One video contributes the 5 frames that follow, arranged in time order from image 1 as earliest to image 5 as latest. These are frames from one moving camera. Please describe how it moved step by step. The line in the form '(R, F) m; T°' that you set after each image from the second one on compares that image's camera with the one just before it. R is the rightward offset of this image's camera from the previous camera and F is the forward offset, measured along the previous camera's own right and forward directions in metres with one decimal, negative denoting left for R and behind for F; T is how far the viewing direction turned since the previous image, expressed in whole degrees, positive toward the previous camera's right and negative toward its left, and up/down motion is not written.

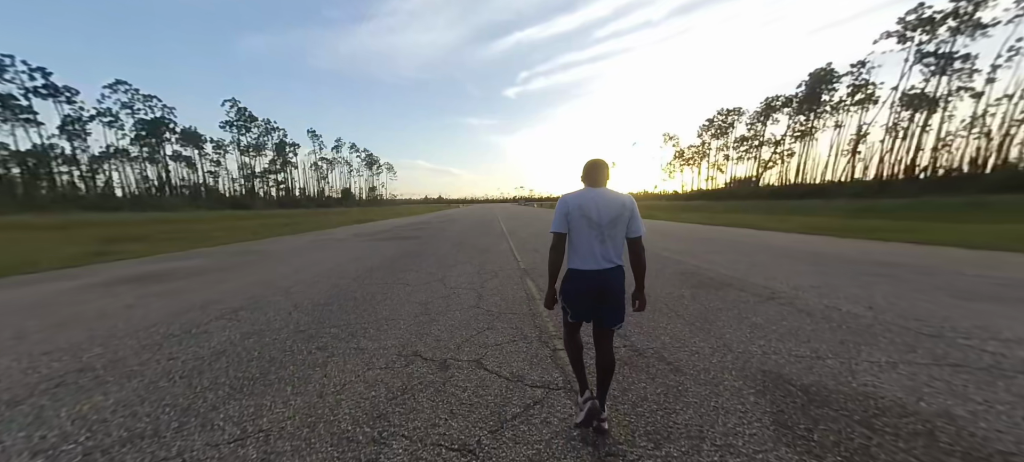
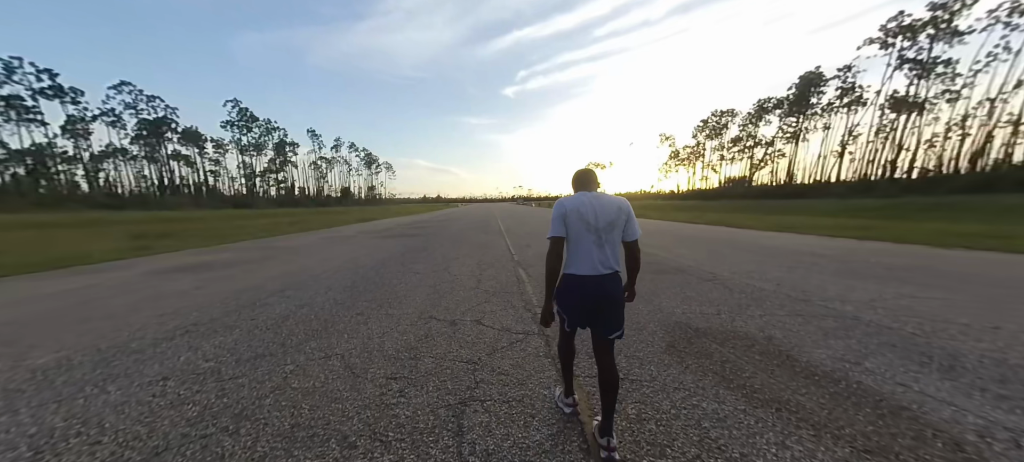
(+0.1, -1.5) m; 0°
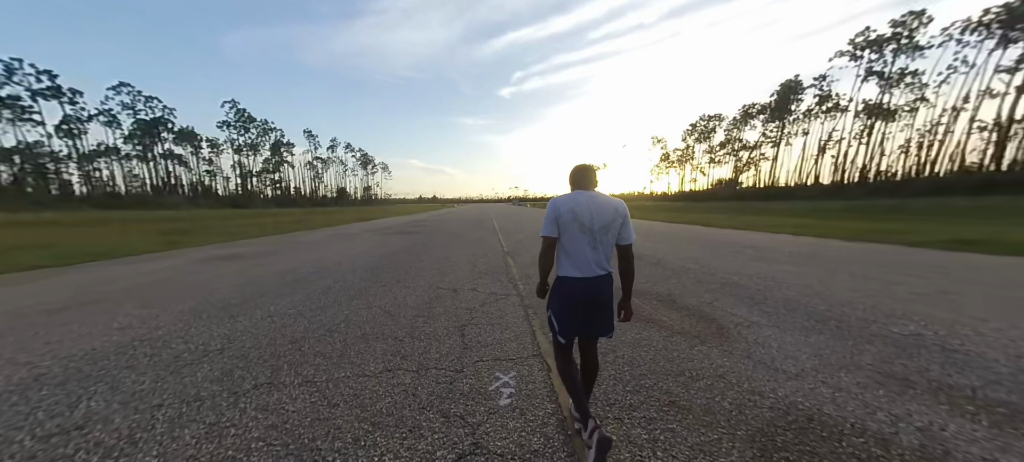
(+0.2, -1.9) m; +1°
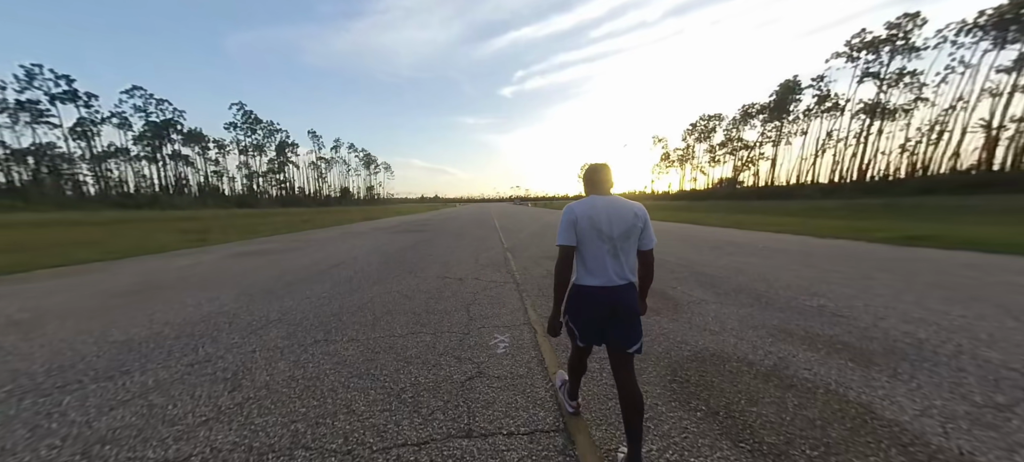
(+0.1, -1.0) m; 0°
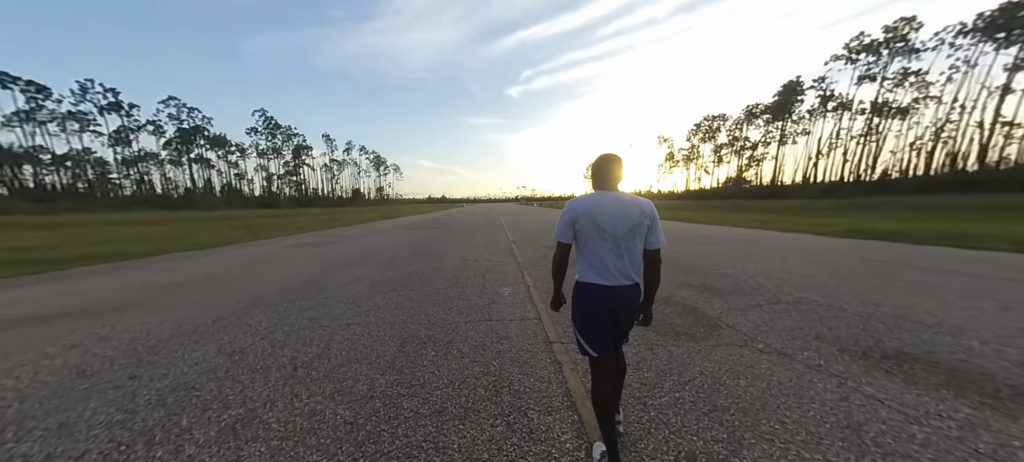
(+0.1, -2.2) m; -1°
